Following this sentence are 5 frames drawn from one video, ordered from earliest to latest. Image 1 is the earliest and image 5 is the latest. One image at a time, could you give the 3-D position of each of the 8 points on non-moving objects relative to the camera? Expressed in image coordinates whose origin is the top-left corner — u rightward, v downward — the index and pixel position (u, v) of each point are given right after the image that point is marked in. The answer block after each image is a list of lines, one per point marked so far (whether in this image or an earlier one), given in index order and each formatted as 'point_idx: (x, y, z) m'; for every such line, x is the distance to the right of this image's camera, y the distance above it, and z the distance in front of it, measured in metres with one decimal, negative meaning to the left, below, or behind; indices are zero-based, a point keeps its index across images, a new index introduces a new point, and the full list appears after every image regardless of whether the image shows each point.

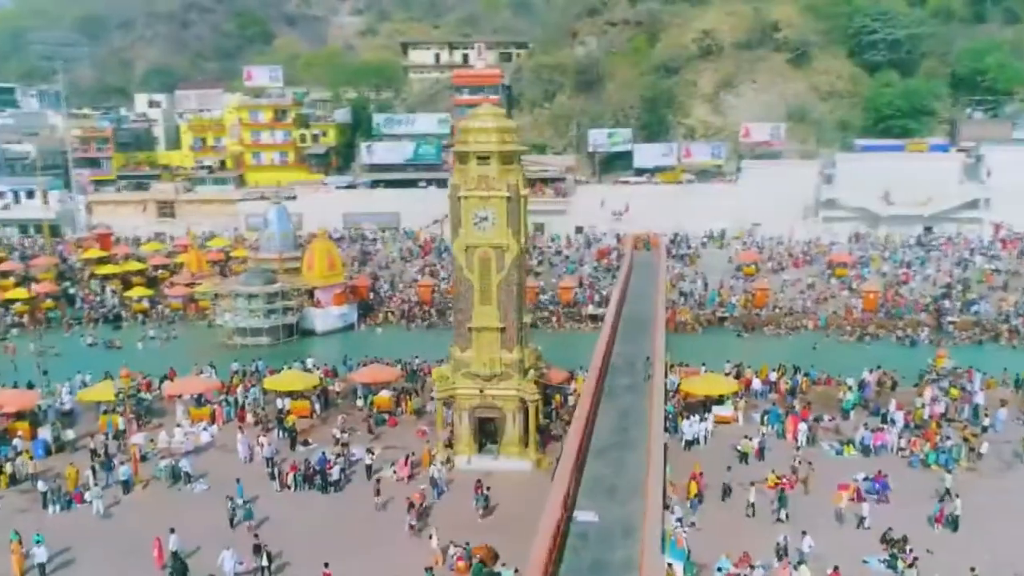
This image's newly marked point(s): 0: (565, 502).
0: (+1.1, -4.1, +17.2) m
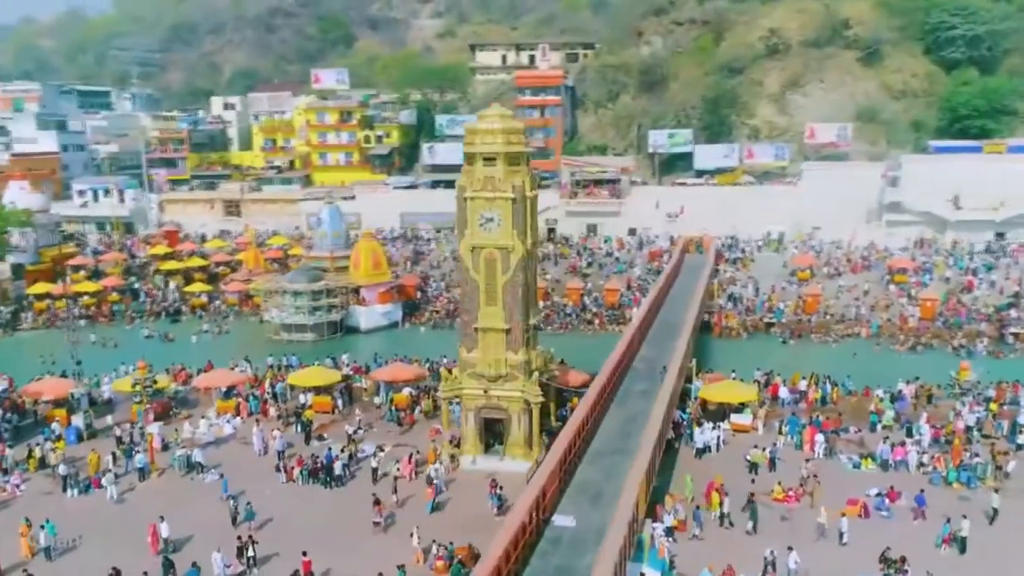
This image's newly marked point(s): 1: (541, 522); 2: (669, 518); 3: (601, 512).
0: (+0.6, -4.1, +17.1) m
1: (+0.6, -4.4, +17.0) m
2: (+3.4, -5.0, +19.2) m
3: (+1.8, -4.5, +17.8) m
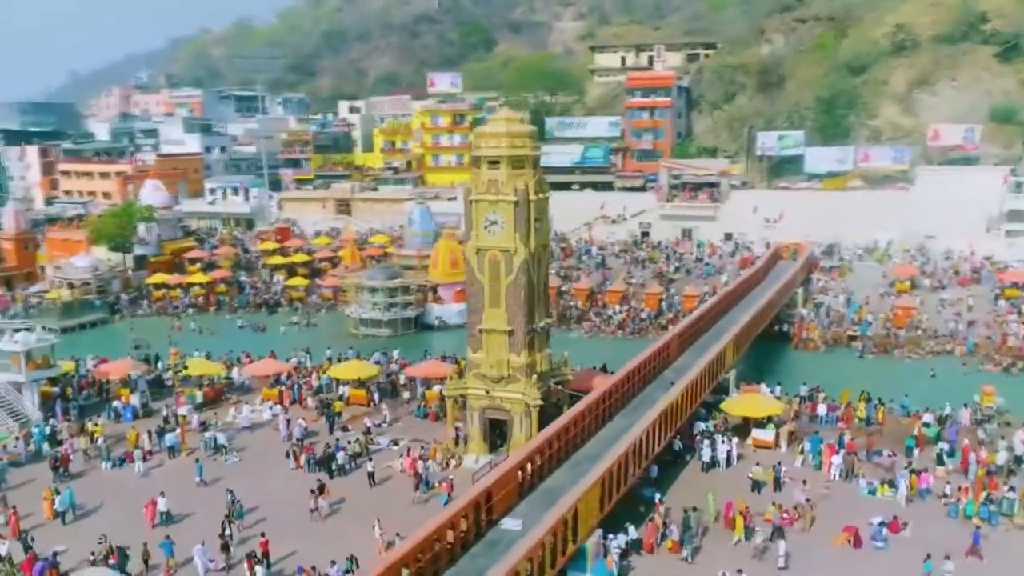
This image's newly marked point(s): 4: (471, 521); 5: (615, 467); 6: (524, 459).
0: (-0.6, -4.2, +17.2) m
1: (-0.6, -4.4, +17.1) m
2: (+2.6, -5.2, +18.8) m
3: (+0.8, -4.6, +17.7) m
4: (-0.7, -4.4, +16.6) m
5: (+2.2, -3.8, +19.2) m
6: (+0.3, -3.6, +18.6) m
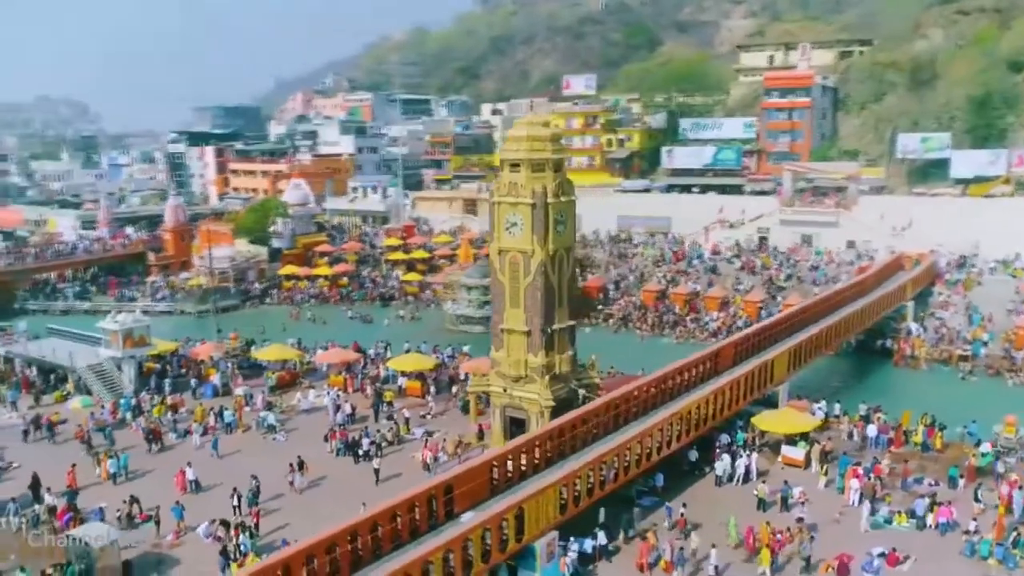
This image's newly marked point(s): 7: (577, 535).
0: (-1.4, -4.2, +17.8) m
1: (-1.5, -4.4, +17.7) m
2: (+1.9, -5.3, +18.8) m
3: (-0.1, -4.6, +18.0) m
4: (-1.7, -4.3, +17.3) m
5: (+1.7, -3.9, +19.2) m
6: (-0.3, -3.6, +19.0) m
7: (+1.4, -5.4, +19.4) m
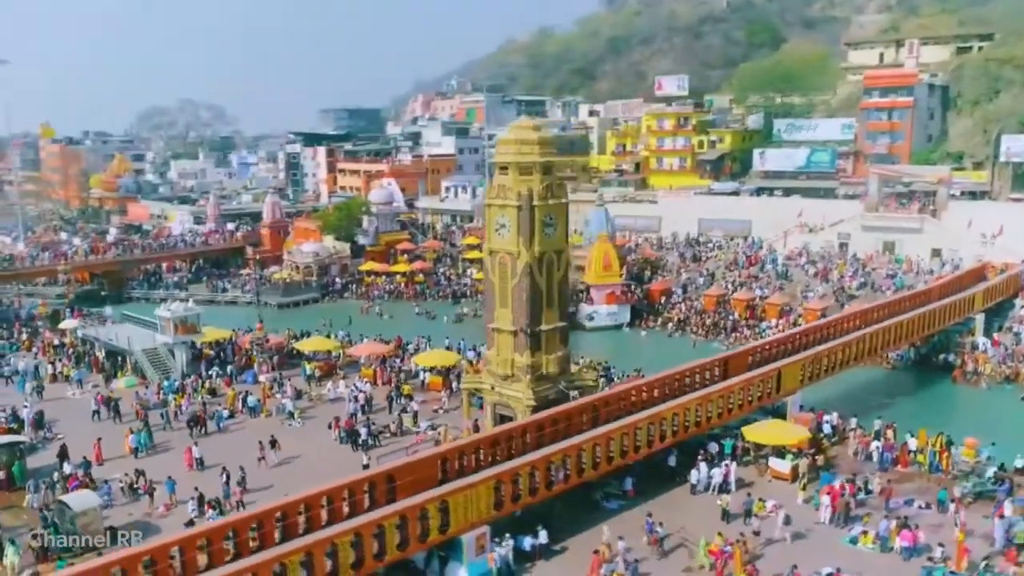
0: (-2.8, -4.1, +18.6) m
1: (-2.8, -4.4, +18.5) m
2: (+0.7, -5.3, +19.0) m
3: (-1.4, -4.6, +18.6) m
4: (-3.1, -4.3, +18.1) m
5: (+0.6, -4.0, +19.5) m
6: (-1.5, -3.6, +19.6) m
7: (+0.2, -5.5, +19.7) m
